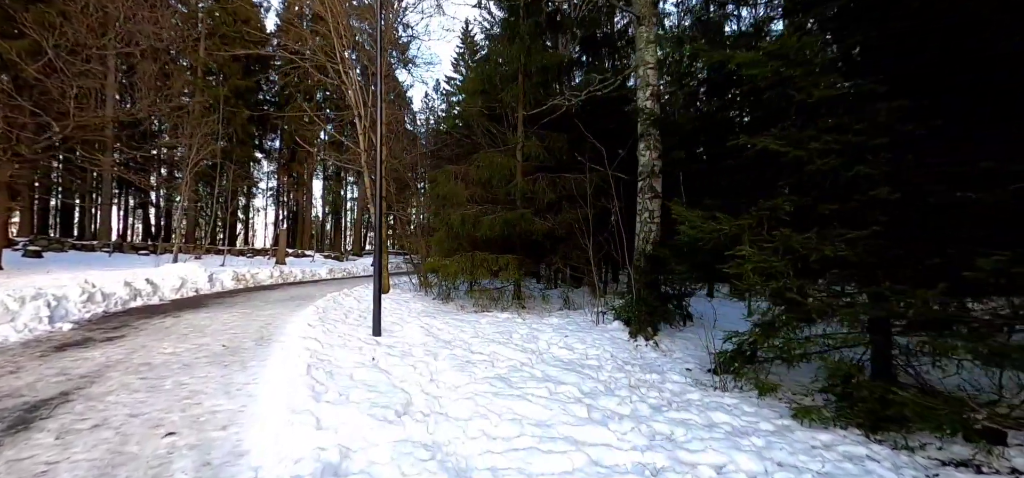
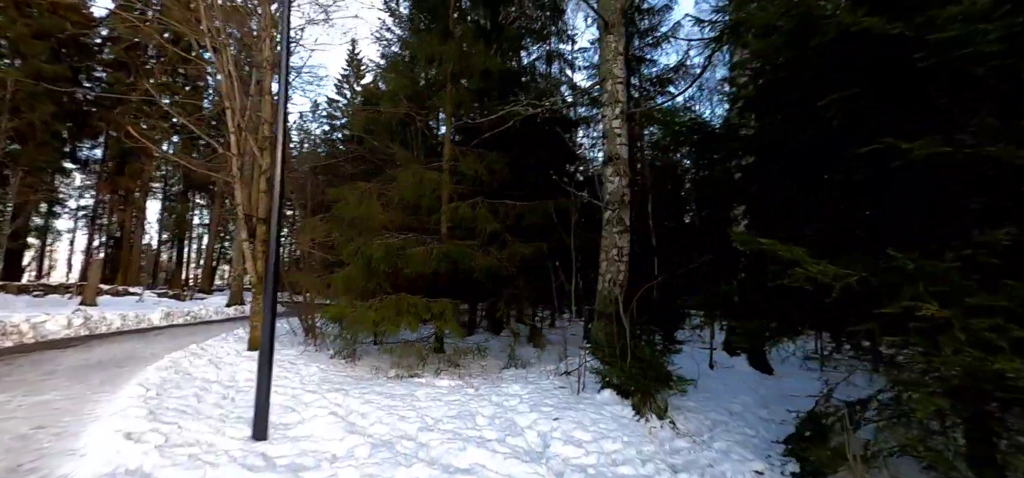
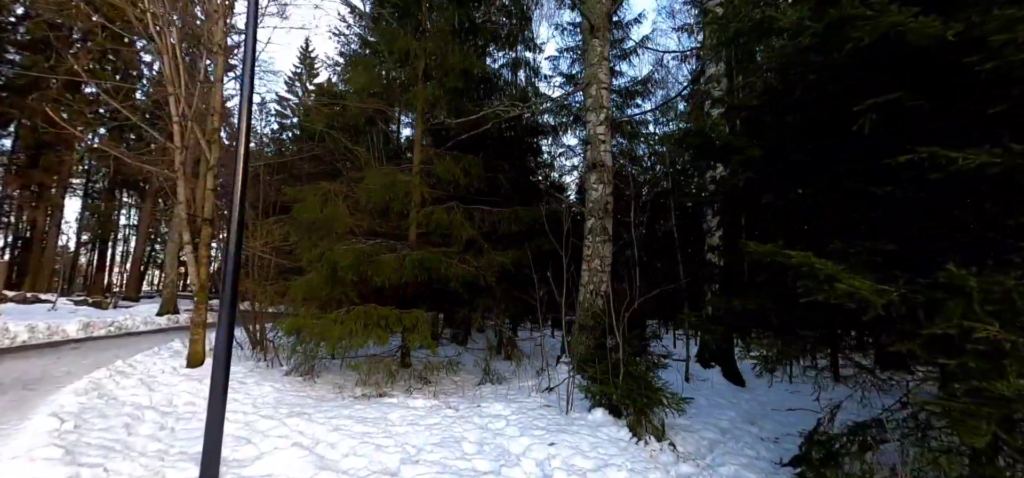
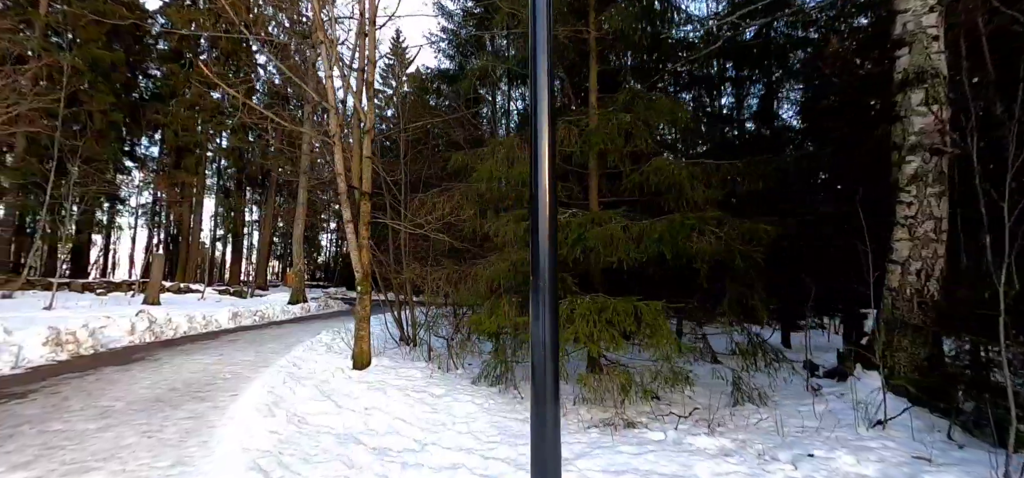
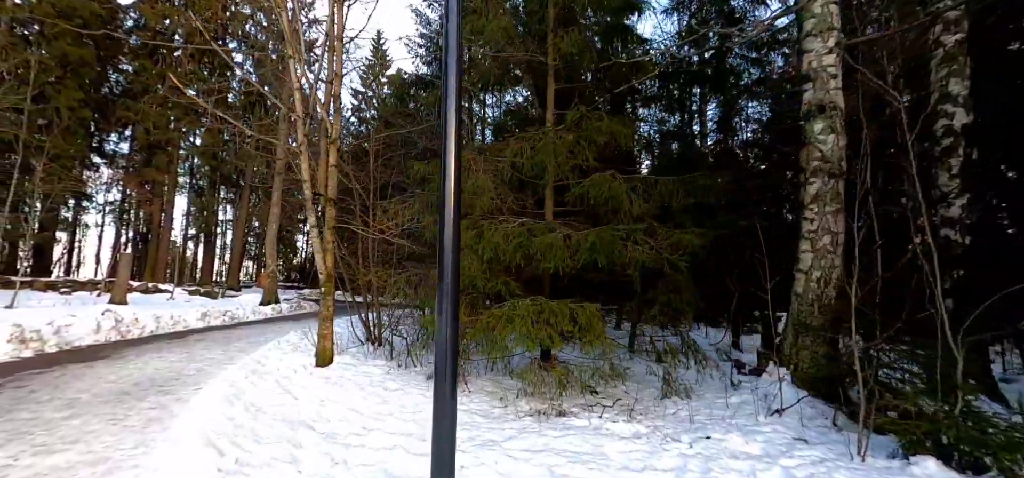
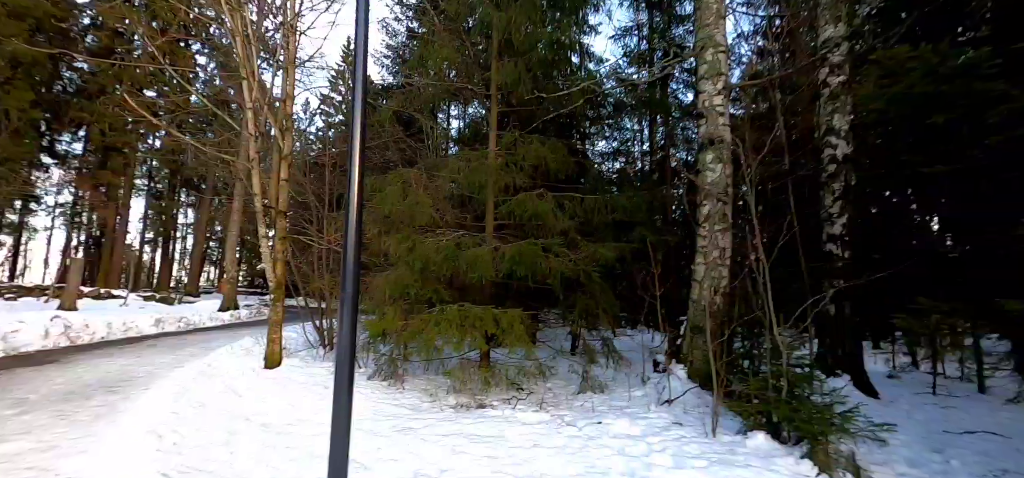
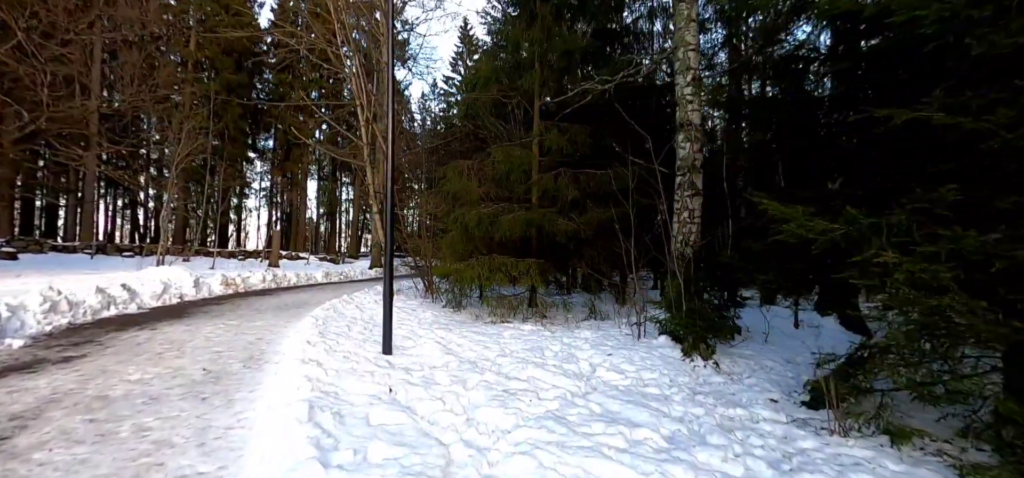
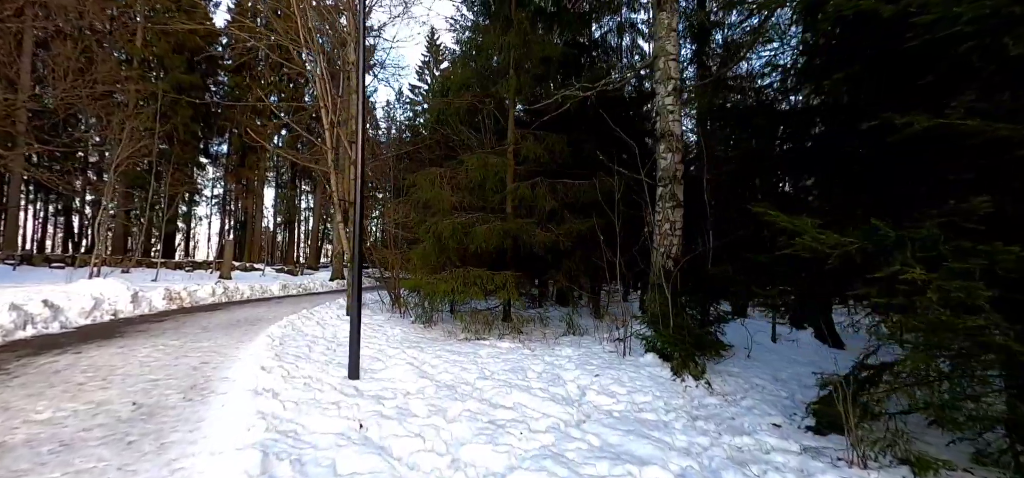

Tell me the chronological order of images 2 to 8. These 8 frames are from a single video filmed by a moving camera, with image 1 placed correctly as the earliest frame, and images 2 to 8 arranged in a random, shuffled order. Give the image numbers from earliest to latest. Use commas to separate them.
7, 8, 2, 3, 6, 5, 4
